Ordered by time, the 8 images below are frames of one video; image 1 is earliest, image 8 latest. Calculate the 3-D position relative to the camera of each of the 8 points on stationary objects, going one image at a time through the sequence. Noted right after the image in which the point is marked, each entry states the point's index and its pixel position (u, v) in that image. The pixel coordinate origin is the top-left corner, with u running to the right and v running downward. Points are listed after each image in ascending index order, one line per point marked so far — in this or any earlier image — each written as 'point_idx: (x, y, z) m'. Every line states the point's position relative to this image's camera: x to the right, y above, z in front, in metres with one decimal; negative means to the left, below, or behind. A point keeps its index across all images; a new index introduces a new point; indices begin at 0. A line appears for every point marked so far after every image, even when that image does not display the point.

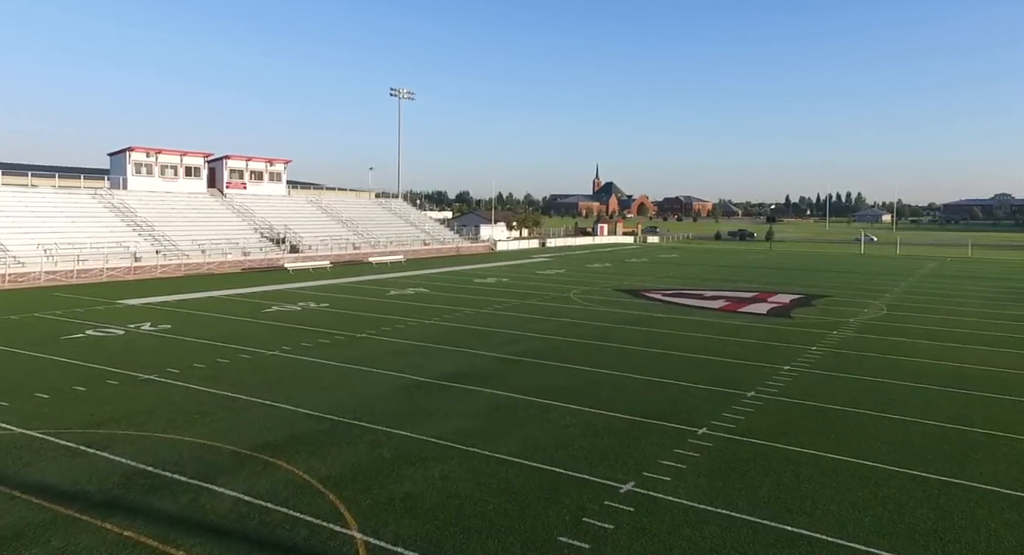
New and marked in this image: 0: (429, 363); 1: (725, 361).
0: (-1.4, -1.5, +13.4) m
1: (+3.9, -1.5, +14.0) m
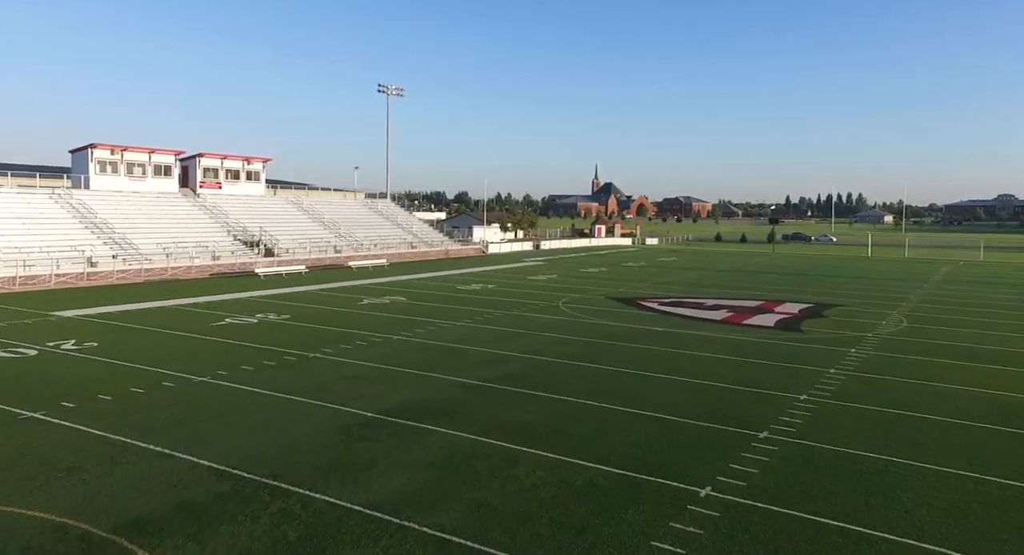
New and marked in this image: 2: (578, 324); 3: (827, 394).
0: (-1.9, -1.7, +11.5) m
1: (+3.4, -1.7, +12.0) m
2: (+1.6, -1.1, +18.5) m
3: (+4.8, -1.8, +11.8) m
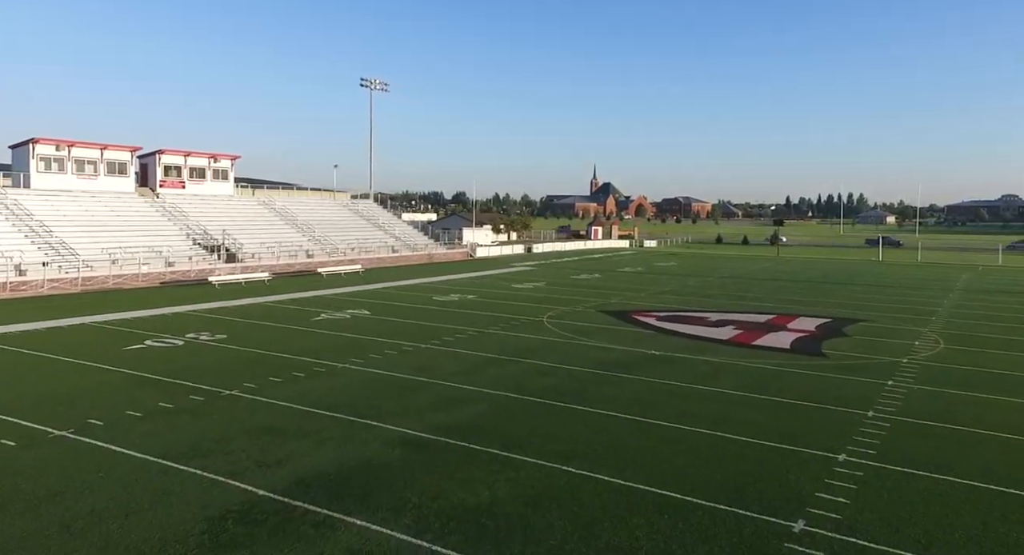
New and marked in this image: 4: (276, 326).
0: (-2.4, -2.0, +8.8) m
1: (+2.9, -2.0, +9.4) m
2: (+1.0, -1.4, +15.9) m
3: (+4.3, -2.1, +9.1) m
4: (-5.4, -1.1, +17.5) m
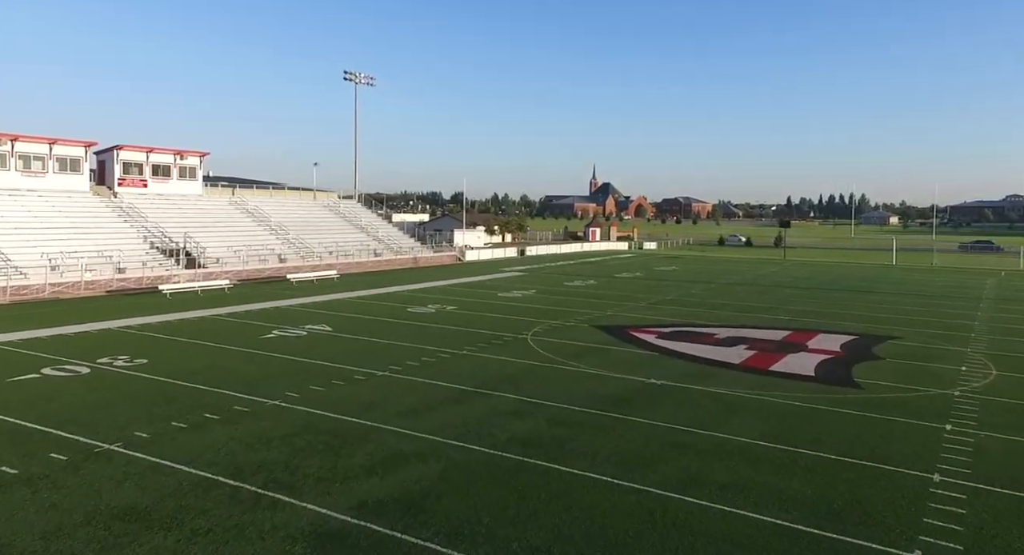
0: (-2.9, -2.2, +6.3) m
1: (+2.4, -2.3, +6.9) m
2: (+0.5, -1.7, +13.4) m
3: (+3.8, -2.3, +6.6) m
4: (-5.8, -1.4, +15.0) m
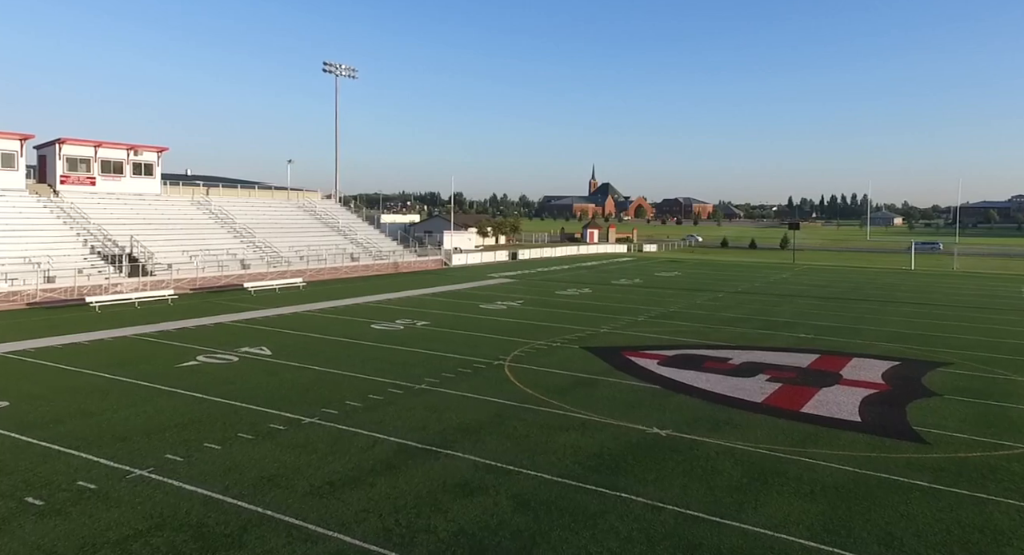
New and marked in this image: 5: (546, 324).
0: (-3.4, -2.5, +3.4) m
1: (+1.9, -2.5, +4.0) m
2: (+0.1, -2.0, +10.5) m
3: (+3.3, -2.6, +3.7) m
4: (-6.3, -1.6, +12.1) m
5: (+0.9, -1.2, +19.4) m
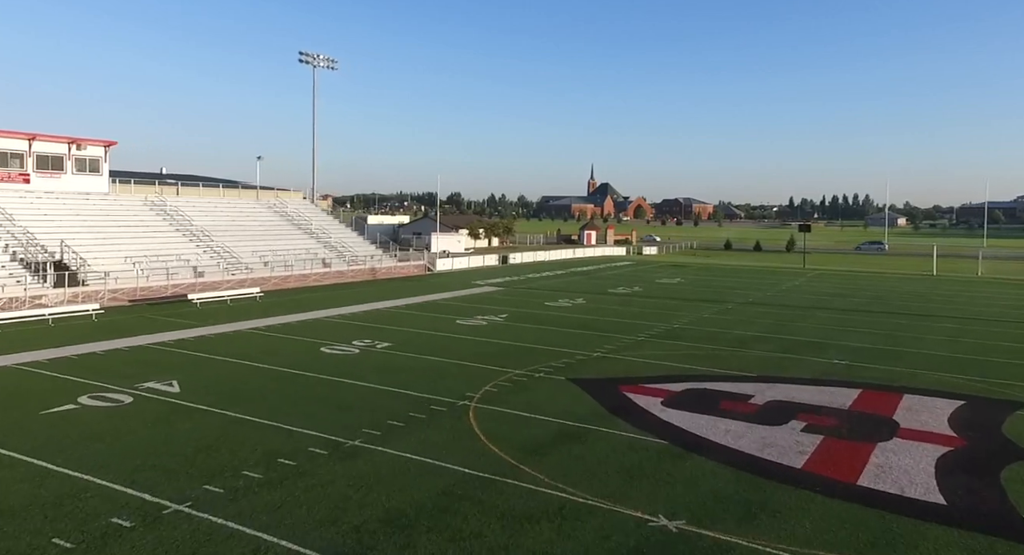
0: (-3.9, -2.7, +0.4) m
1: (+1.4, -2.8, +1.0) m
2: (-0.4, -2.2, +7.5) m
3: (+2.8, -2.9, +0.8) m
4: (-6.8, -1.9, +9.2) m
5: (+0.4, -1.5, +16.4) m
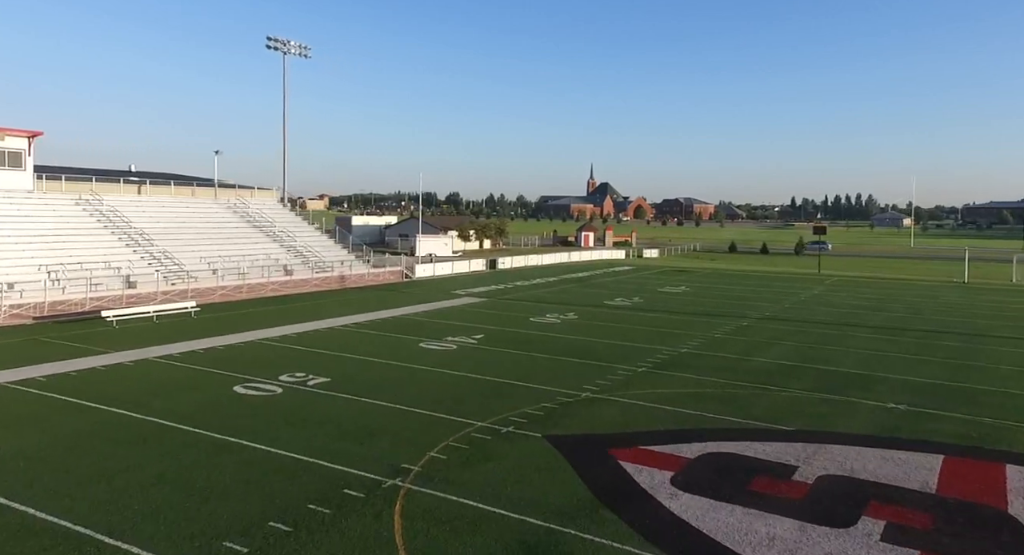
0: (-4.4, -3.1, -3.0) m
1: (+0.9, -3.1, -2.4) m
2: (-1.0, -2.5, +4.1) m
3: (+2.3, -3.2, -2.6) m
4: (-7.3, -2.2, +5.8) m
5: (-0.2, -1.8, +13.0) m
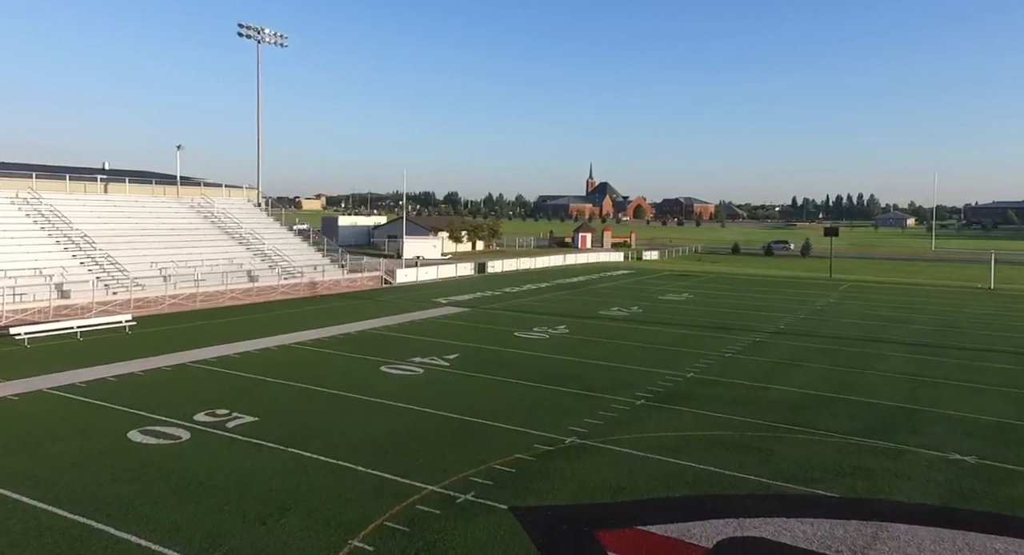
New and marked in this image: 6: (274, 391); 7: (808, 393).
0: (-4.8, -3.3, -5.5) m
1: (+0.5, -3.3, -4.9) m
2: (-1.4, -2.8, +1.6) m
3: (+1.9, -3.4, -5.1) m
4: (-7.8, -2.4, +3.3) m
5: (-0.6, -2.0, +10.5) m
6: (-3.7, -1.8, +12.1) m
7: (+4.8, -1.9, +12.3) m
